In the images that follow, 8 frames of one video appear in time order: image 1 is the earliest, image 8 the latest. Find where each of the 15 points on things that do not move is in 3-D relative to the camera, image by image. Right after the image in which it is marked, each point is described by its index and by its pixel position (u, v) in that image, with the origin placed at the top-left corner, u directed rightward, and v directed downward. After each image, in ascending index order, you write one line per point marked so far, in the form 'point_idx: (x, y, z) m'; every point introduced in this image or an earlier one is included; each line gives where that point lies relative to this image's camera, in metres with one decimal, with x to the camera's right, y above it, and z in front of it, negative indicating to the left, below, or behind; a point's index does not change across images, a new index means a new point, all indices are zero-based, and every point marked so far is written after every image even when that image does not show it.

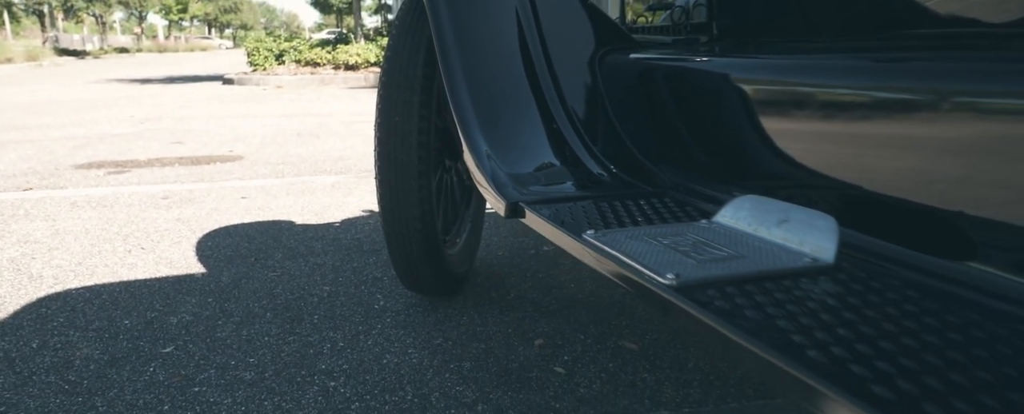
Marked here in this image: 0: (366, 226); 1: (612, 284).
0: (-0.7, -0.1, +4.0) m
1: (+0.3, -0.3, +2.9) m
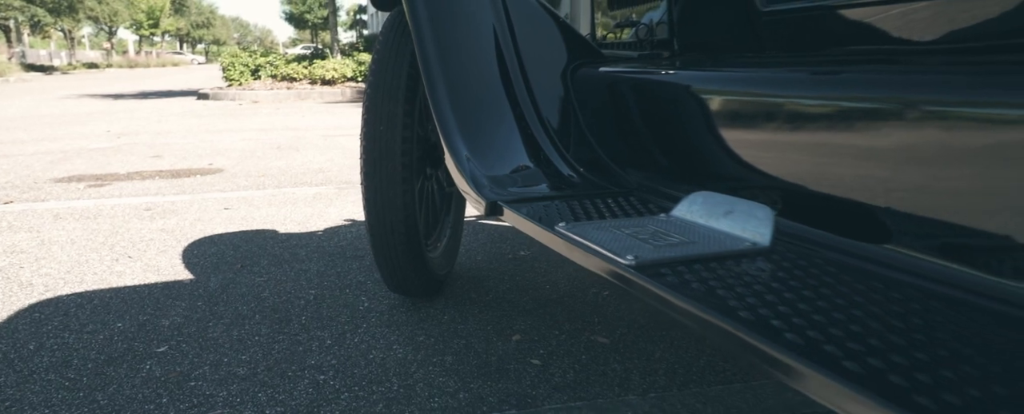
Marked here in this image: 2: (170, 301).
0: (-0.8, -0.1, +4.2) m
1: (+0.3, -0.3, +3.1) m
2: (-1.3, -0.3, +3.2) m
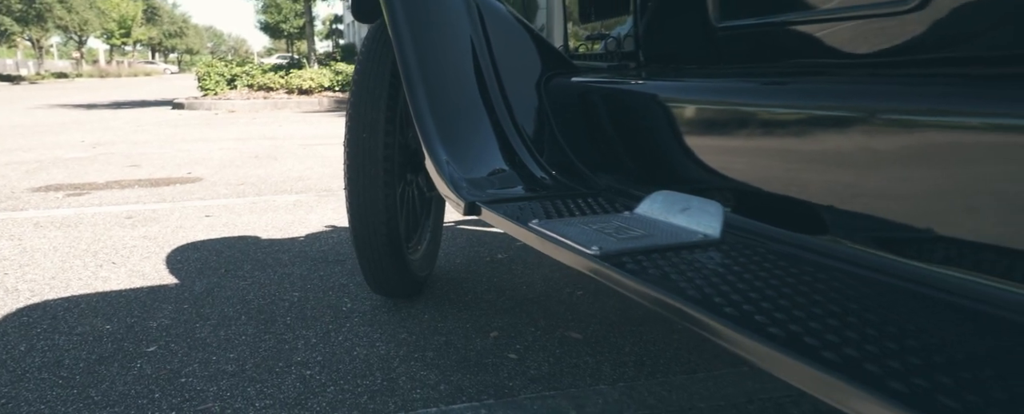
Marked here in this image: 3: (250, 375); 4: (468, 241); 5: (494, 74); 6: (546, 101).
0: (-0.9, -0.2, +4.3) m
1: (+0.2, -0.3, +3.2) m
2: (-1.3, -0.4, +3.3) m
3: (-0.7, -0.5, +2.4) m
4: (-0.2, -0.2, +4.0) m
5: (0.0, +0.4, +2.4) m
6: (+0.1, +0.3, +2.4) m
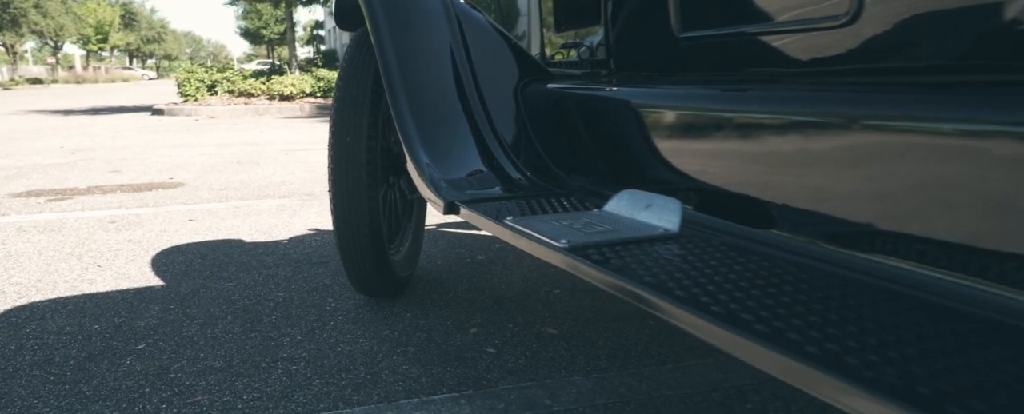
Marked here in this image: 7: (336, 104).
0: (-1.0, -0.2, +4.3) m
1: (+0.1, -0.3, +3.3) m
2: (-1.4, -0.4, +3.3) m
3: (-0.8, -0.5, +2.5) m
4: (-0.3, -0.2, +4.1) m
5: (-0.1, +0.4, +2.5) m
6: (0.0, +0.3, +2.5) m
7: (-0.6, +0.3, +2.8) m
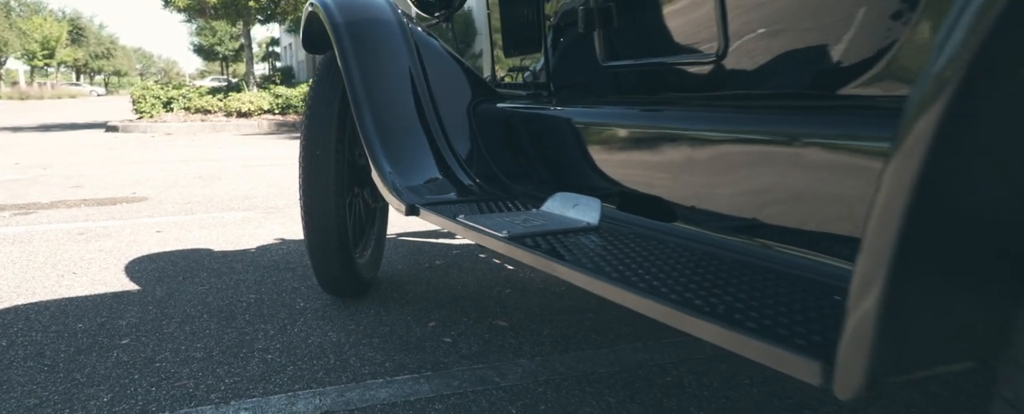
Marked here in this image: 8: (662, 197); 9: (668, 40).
0: (-1.2, -0.2, +4.6) m
1: (-0.1, -0.3, +3.6) m
2: (-1.6, -0.4, +3.6) m
3: (-0.9, -0.5, +2.8) m
4: (-0.5, -0.2, +4.4) m
5: (-0.3, +0.4, +2.8) m
6: (-0.1, +0.3, +2.8) m
7: (-0.7, +0.3, +3.1) m
8: (+0.3, 0.0, +2.1) m
9: (+0.4, +0.4, +2.3) m
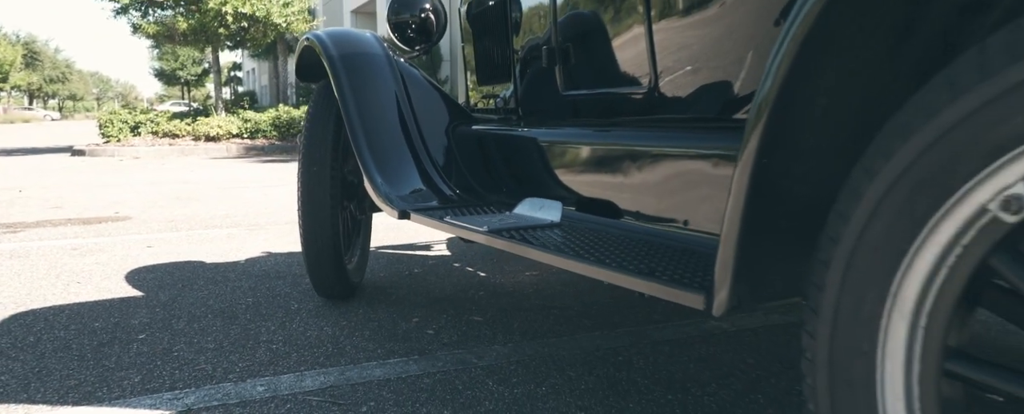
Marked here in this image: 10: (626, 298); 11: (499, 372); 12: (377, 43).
0: (-1.4, -0.3, +5.0) m
1: (-0.2, -0.4, +4.0) m
2: (-1.7, -0.5, +3.9) m
3: (-1.0, -0.5, +3.2) m
4: (-0.7, -0.3, +4.8) m
5: (-0.4, +0.3, +3.3) m
6: (-0.2, +0.2, +3.3) m
7: (-0.9, +0.3, +3.6) m
8: (+0.3, 0.0, +2.5) m
9: (+0.3, +0.4, +2.8) m
10: (+0.5, -0.4, +3.7) m
11: (0.0, -0.5, +2.8) m
12: (-0.5, +0.7, +3.5) m
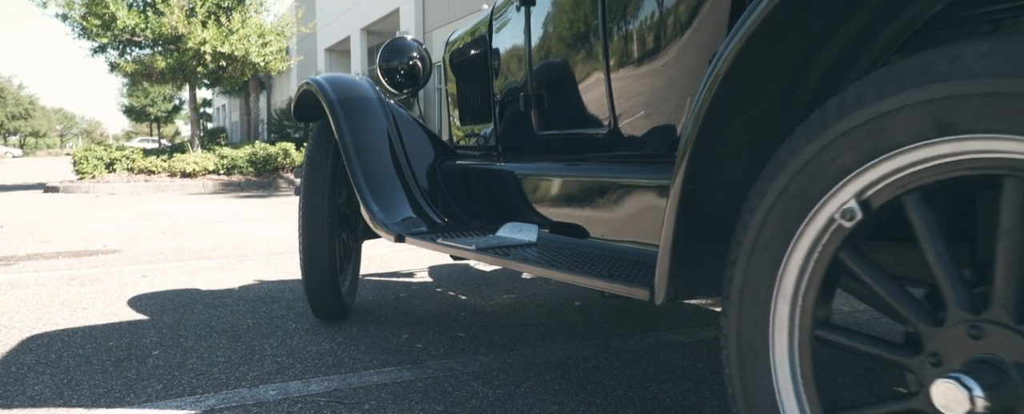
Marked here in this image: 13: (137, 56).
0: (-1.5, -0.5, +5.3) m
1: (-0.3, -0.5, +4.4) m
2: (-1.8, -0.6, +4.3) m
3: (-1.1, -0.6, +3.5) m
4: (-0.8, -0.5, +5.1) m
5: (-0.4, +0.2, +3.7) m
6: (-0.3, +0.1, +3.7) m
7: (-1.0, +0.1, +4.0) m
8: (+0.2, -0.1, +2.9) m
9: (+0.3, +0.3, +3.2) m
10: (+0.4, -0.5, +4.1) m
11: (-0.1, -0.6, +3.2) m
12: (-0.6, +0.5, +3.9) m
13: (-7.5, +3.0, +17.4) m
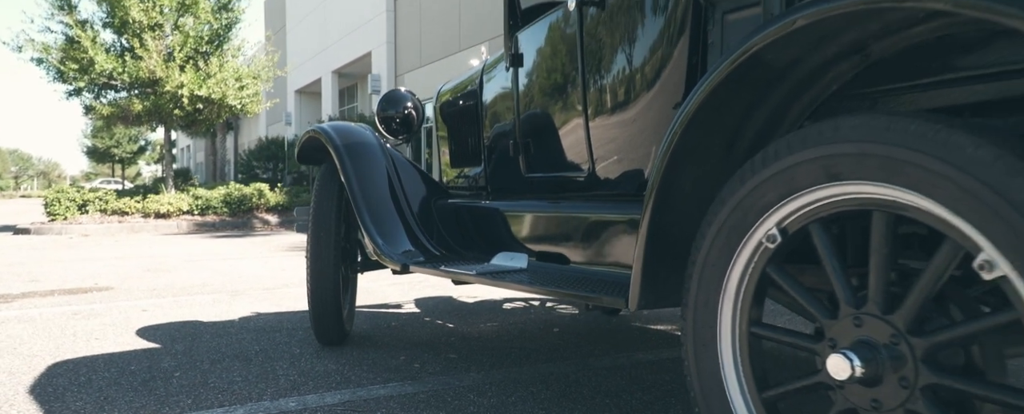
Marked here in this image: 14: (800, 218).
0: (-1.7, -0.7, +5.7) m
1: (-0.4, -0.7, +4.9) m
2: (-1.9, -0.8, +4.6) m
3: (-1.2, -0.8, +3.9) m
4: (-0.9, -0.7, +5.6) m
5: (-0.5, 0.0, +4.1) m
6: (-0.4, 0.0, +4.2) m
7: (-1.0, 0.0, +4.4) m
8: (+0.2, -0.2, +3.4) m
9: (+0.2, +0.2, +3.7) m
10: (+0.3, -0.7, +4.6) m
11: (-0.1, -0.8, +3.6) m
12: (-0.7, +0.4, +4.4) m
13: (-8.1, +2.2, +17.7) m
14: (+0.6, 0.0, +1.9) m
